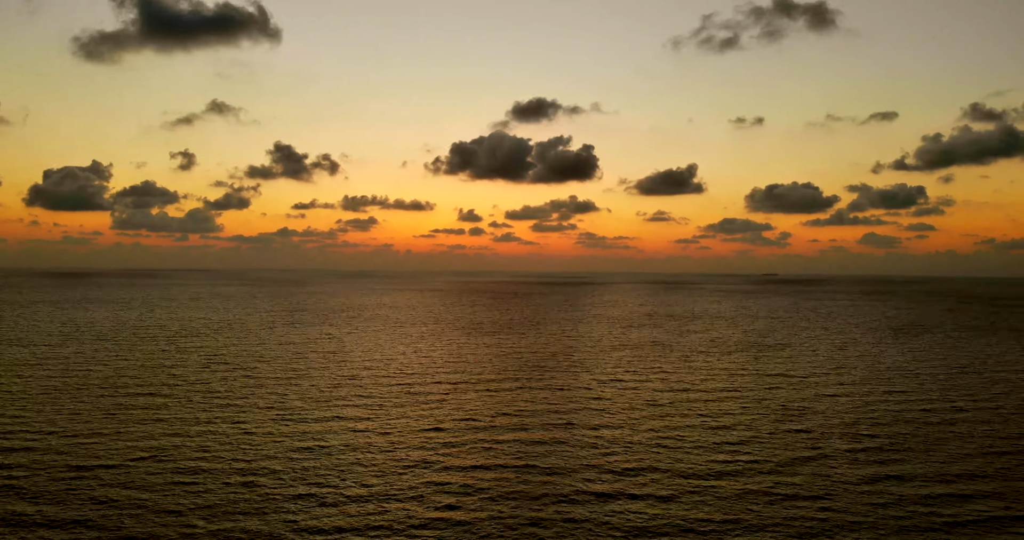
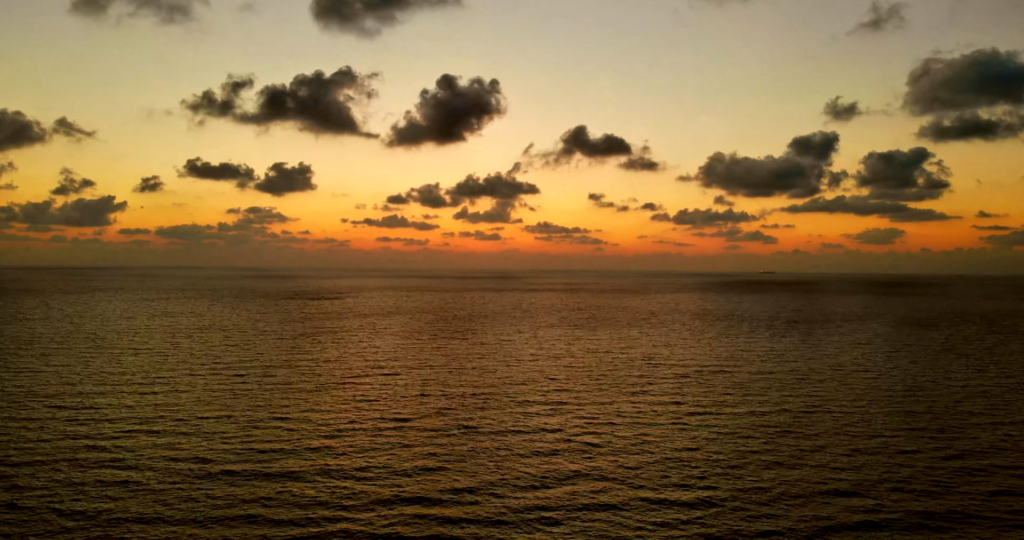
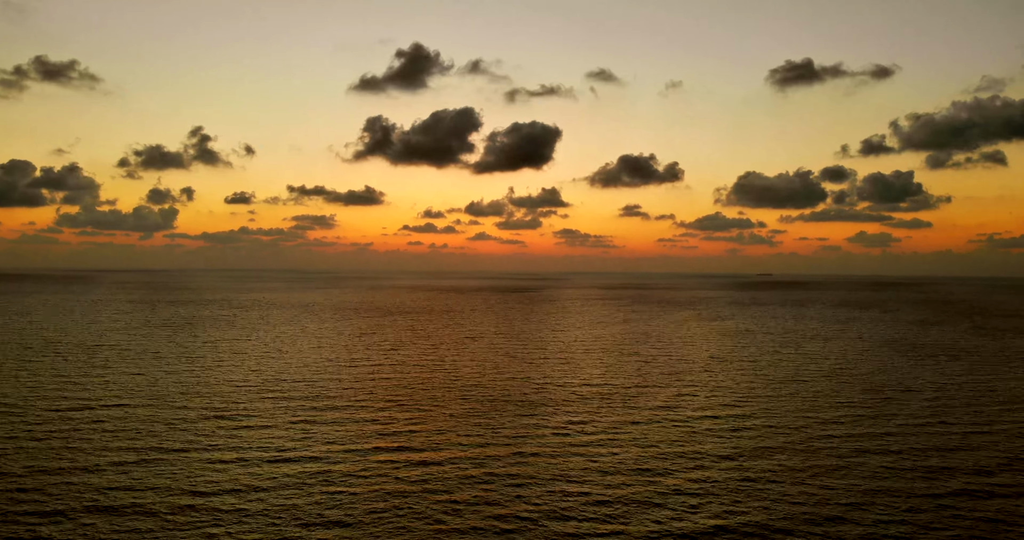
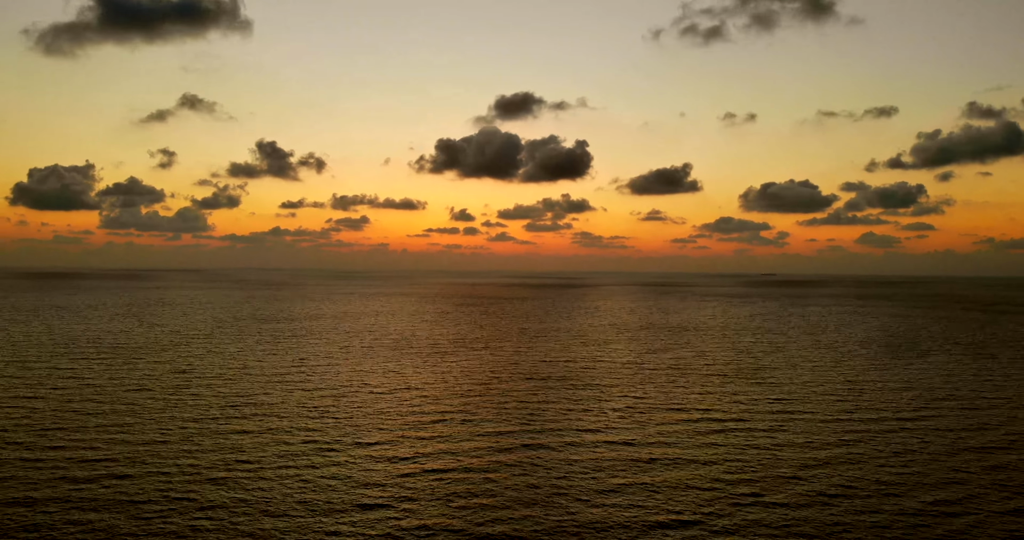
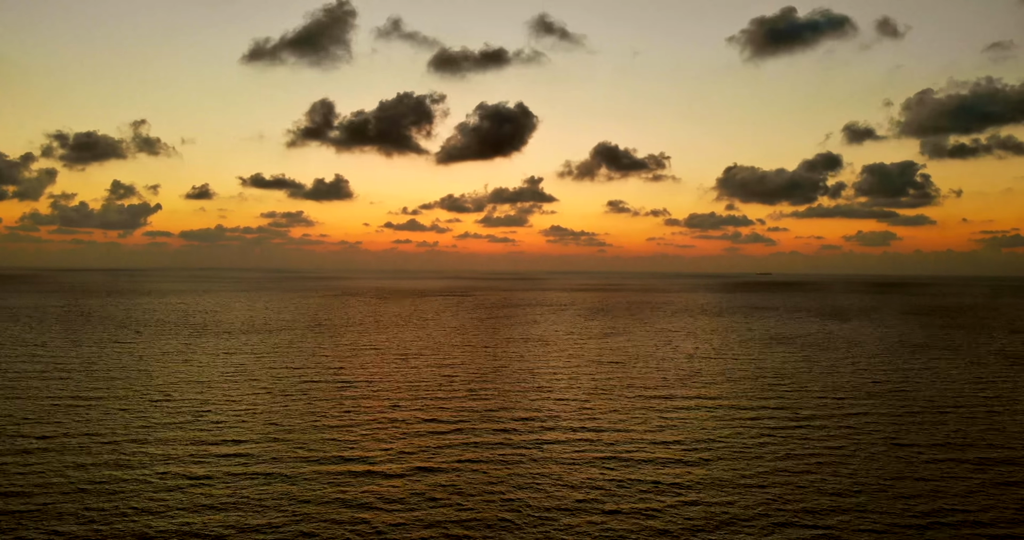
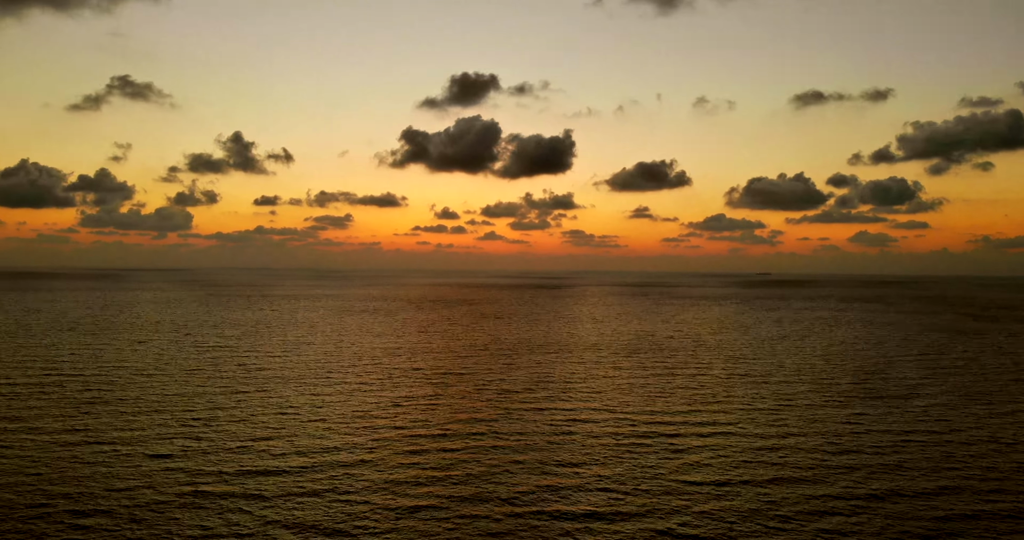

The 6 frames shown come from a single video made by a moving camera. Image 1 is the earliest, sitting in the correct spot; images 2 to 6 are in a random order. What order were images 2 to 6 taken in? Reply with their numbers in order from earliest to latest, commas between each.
4, 6, 3, 5, 2
